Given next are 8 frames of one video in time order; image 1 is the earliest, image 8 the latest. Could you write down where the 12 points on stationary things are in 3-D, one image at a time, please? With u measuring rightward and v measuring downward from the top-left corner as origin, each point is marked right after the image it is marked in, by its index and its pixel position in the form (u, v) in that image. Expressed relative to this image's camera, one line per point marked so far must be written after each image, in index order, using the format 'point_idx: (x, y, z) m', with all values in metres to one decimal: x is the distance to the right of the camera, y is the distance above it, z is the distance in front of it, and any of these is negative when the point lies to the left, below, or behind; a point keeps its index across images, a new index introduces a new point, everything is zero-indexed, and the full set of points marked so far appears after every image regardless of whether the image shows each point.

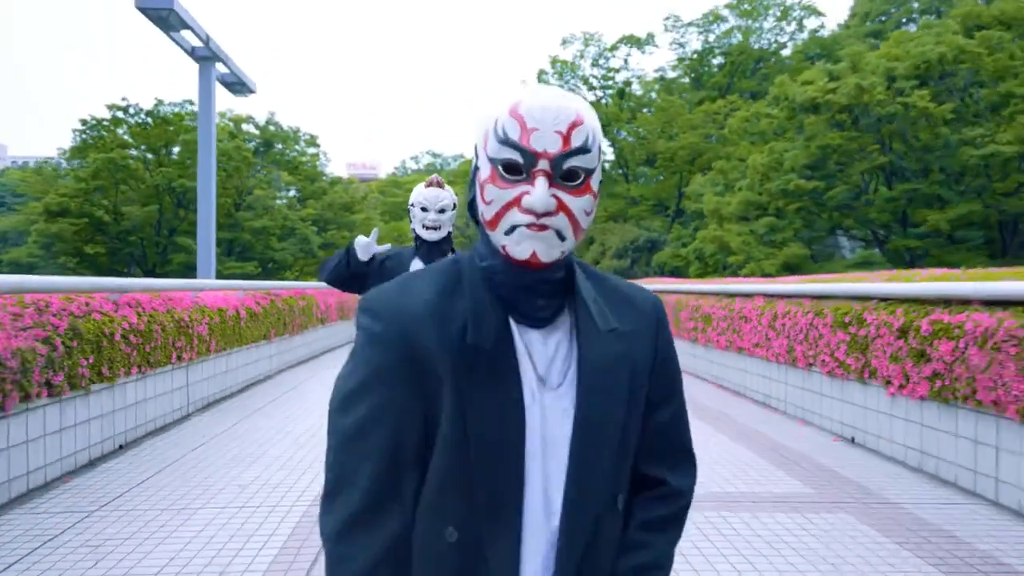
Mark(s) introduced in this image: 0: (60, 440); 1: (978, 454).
0: (-3.8, -1.2, +6.3) m
1: (+3.7, -1.3, +5.7) m
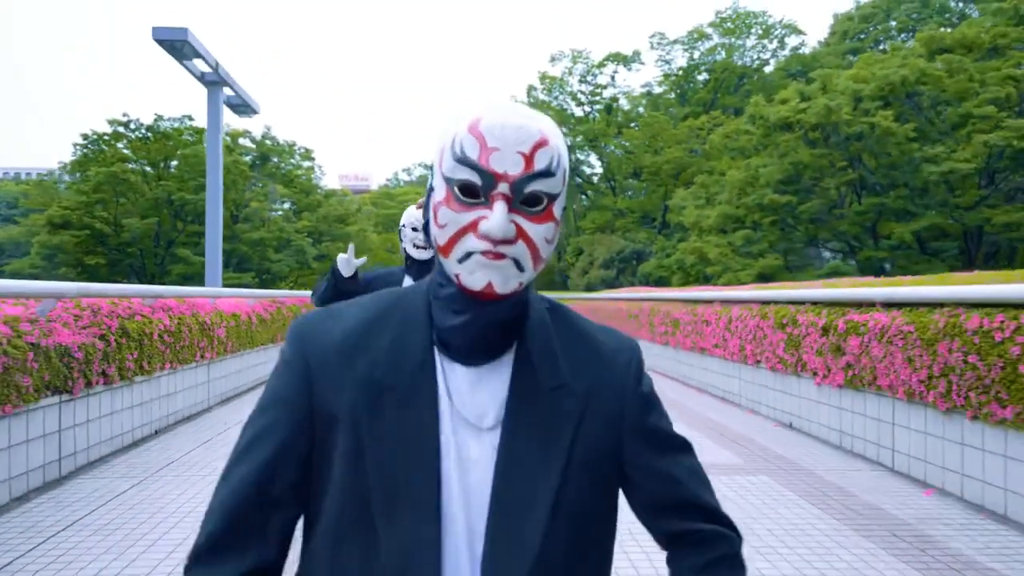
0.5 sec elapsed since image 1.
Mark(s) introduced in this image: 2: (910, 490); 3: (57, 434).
0: (-4.0, -1.3, +7.5) m
1: (+3.5, -1.3, +6.9) m
2: (+3.4, -1.7, +6.4) m
3: (-3.9, -1.3, +6.4) m
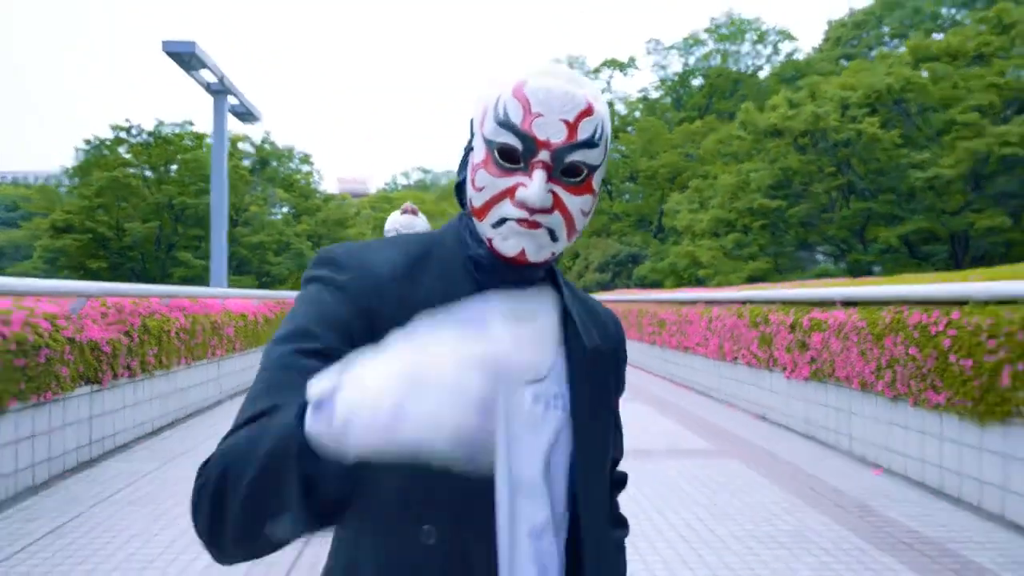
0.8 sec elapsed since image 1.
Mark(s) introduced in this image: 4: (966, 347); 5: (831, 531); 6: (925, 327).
0: (-4.1, -1.3, +8.1) m
1: (+3.4, -1.3, +7.6) m
2: (+3.3, -1.7, +7.1) m
3: (-4.0, -1.3, +7.1) m
4: (+3.5, -0.5, +5.7) m
5: (+2.3, -1.7, +5.5) m
6: (+3.5, -0.3, +6.2) m
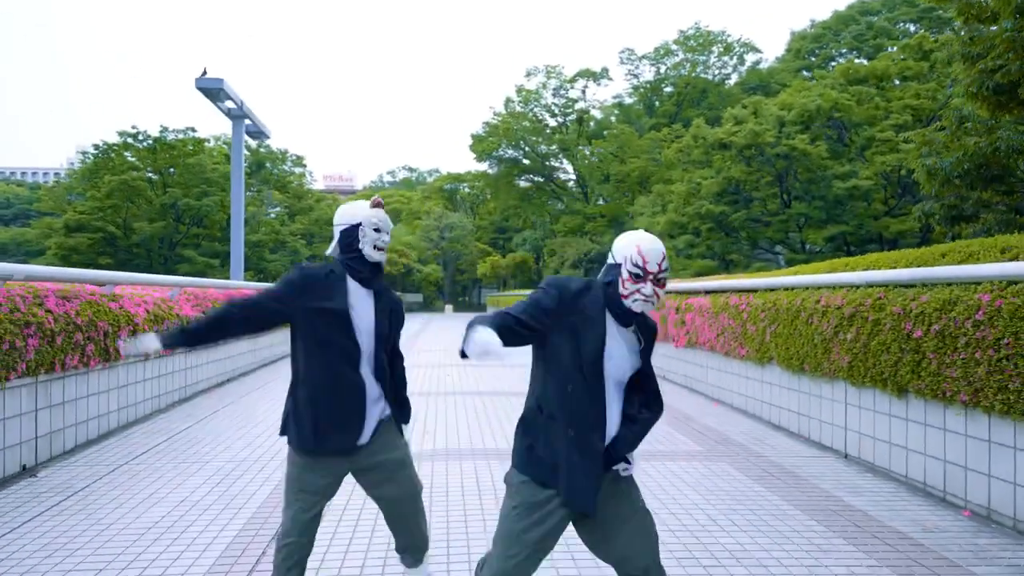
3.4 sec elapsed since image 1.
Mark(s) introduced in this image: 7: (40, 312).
0: (-4.6, -1.2, +11.4) m
1: (+2.9, -1.2, +11.0) m
2: (+2.7, -1.6, +10.5) m
3: (-4.6, -1.2, +10.3) m
4: (+3.0, -0.4, +9.1) m
5: (+1.8, -1.7, +8.9) m
6: (+2.9, -0.3, +9.6) m
7: (-4.2, -0.2, +6.6) m
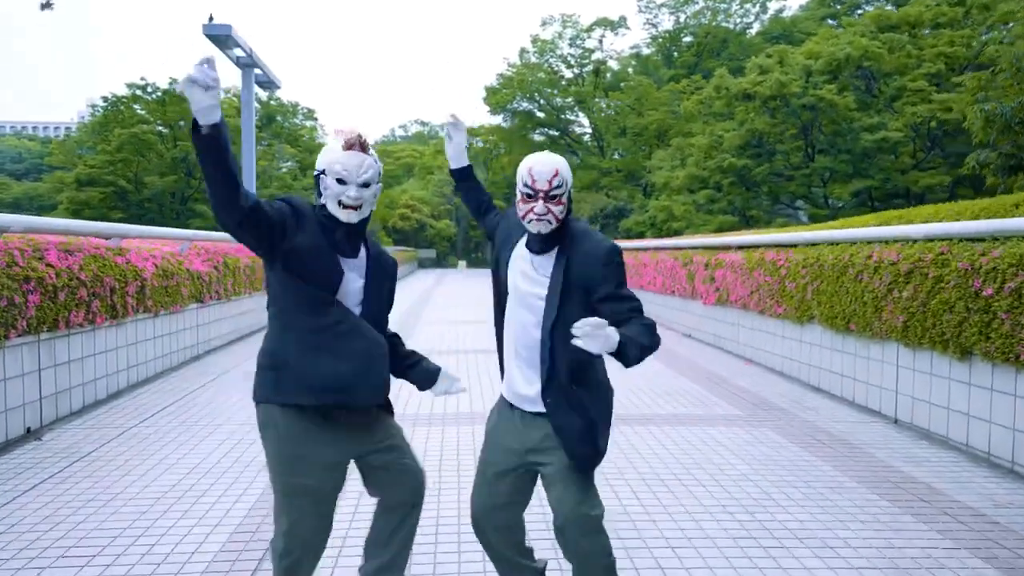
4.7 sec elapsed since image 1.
0: (-4.3, -0.5, +11.0) m
1: (+3.2, -0.6, +10.6) m
2: (+3.1, -1.0, +10.1) m
3: (-4.2, -0.5, +10.0) m
4: (+3.2, +0.2, +8.6) m
5: (+2.1, -1.2, +8.4) m
6: (+3.2, +0.3, +9.1) m
7: (-3.9, +0.2, +6.2) m
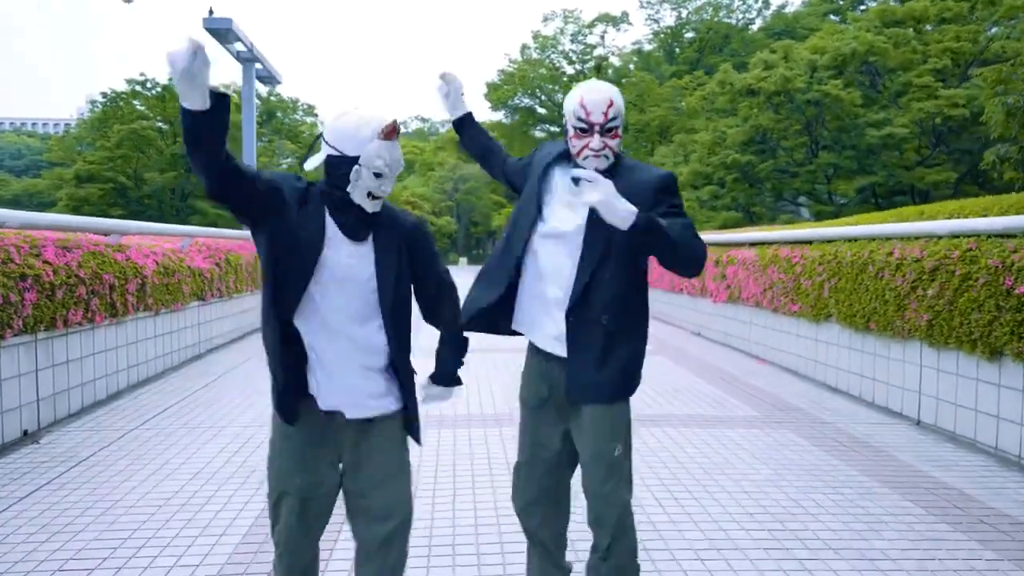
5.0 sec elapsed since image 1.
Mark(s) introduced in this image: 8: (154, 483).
0: (-4.2, -0.5, +10.8) m
1: (+3.3, -0.6, +10.4) m
2: (+3.2, -1.0, +9.9) m
3: (-4.1, -0.5, +9.8) m
4: (+3.3, +0.2, +8.4) m
5: (+2.2, -1.1, +8.3) m
6: (+3.3, +0.3, +8.9) m
7: (-3.8, +0.2, +6.0) m
8: (-2.4, -1.3, +5.1) m
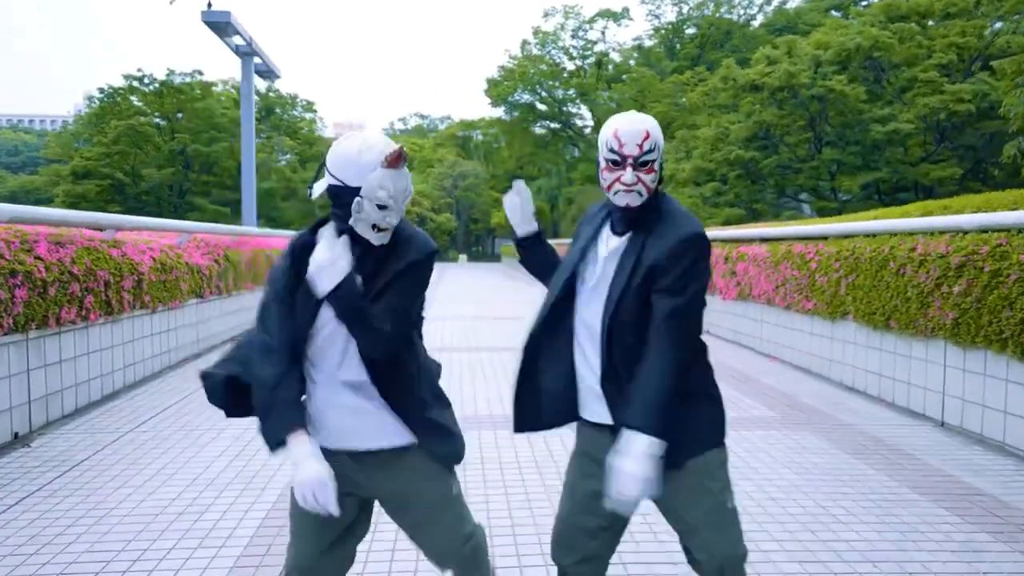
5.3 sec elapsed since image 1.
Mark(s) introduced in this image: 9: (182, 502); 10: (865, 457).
0: (-4.1, -0.4, +10.6) m
1: (+3.4, -0.5, +10.1) m
2: (+3.2, -0.9, +9.7) m
3: (-4.1, -0.5, +9.6) m
4: (+3.4, +0.2, +8.2) m
5: (+2.3, -1.1, +8.0) m
6: (+3.4, +0.4, +8.7) m
7: (-3.7, +0.2, +5.7) m
8: (-2.4, -1.3, +4.9) m
9: (-2.1, -1.3, +4.7) m
10: (+2.6, -1.2, +5.4) m
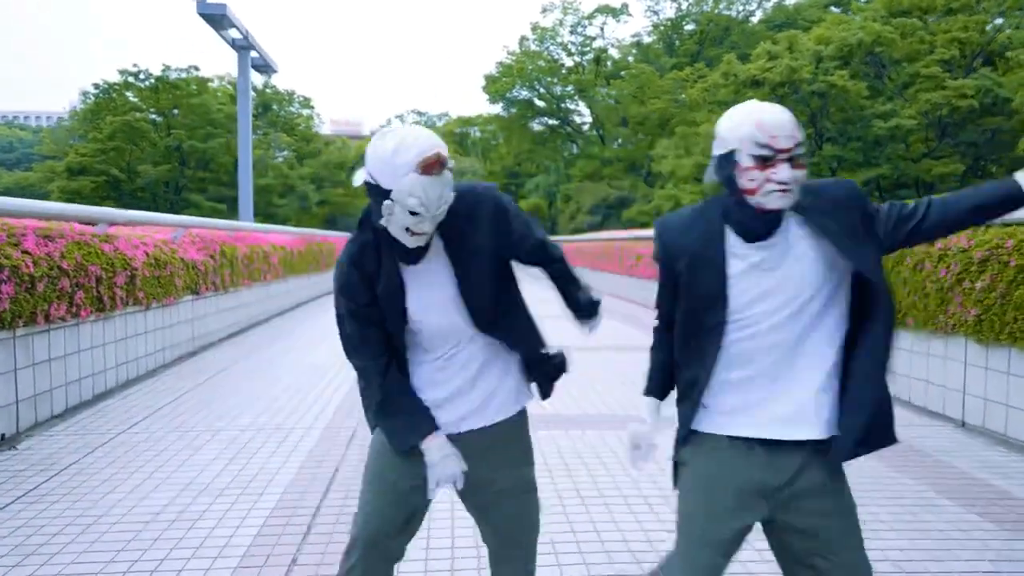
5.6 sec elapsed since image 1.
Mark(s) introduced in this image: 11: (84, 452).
0: (-4.1, -0.4, +10.4) m
1: (+3.4, -0.5, +9.9) m
2: (+3.3, -0.9, +9.5) m
3: (-4.0, -0.4, +9.3) m
4: (+3.5, +0.3, +8.0) m
5: (+2.3, -1.0, +7.8) m
6: (+3.5, +0.4, +8.5) m
7: (-3.7, +0.2, +5.5) m
8: (-2.3, -1.3, +4.6) m
9: (-2.0, -1.3, +4.5) m
10: (+2.6, -1.2, +5.2) m
11: (-3.1, -1.2, +5.4) m
